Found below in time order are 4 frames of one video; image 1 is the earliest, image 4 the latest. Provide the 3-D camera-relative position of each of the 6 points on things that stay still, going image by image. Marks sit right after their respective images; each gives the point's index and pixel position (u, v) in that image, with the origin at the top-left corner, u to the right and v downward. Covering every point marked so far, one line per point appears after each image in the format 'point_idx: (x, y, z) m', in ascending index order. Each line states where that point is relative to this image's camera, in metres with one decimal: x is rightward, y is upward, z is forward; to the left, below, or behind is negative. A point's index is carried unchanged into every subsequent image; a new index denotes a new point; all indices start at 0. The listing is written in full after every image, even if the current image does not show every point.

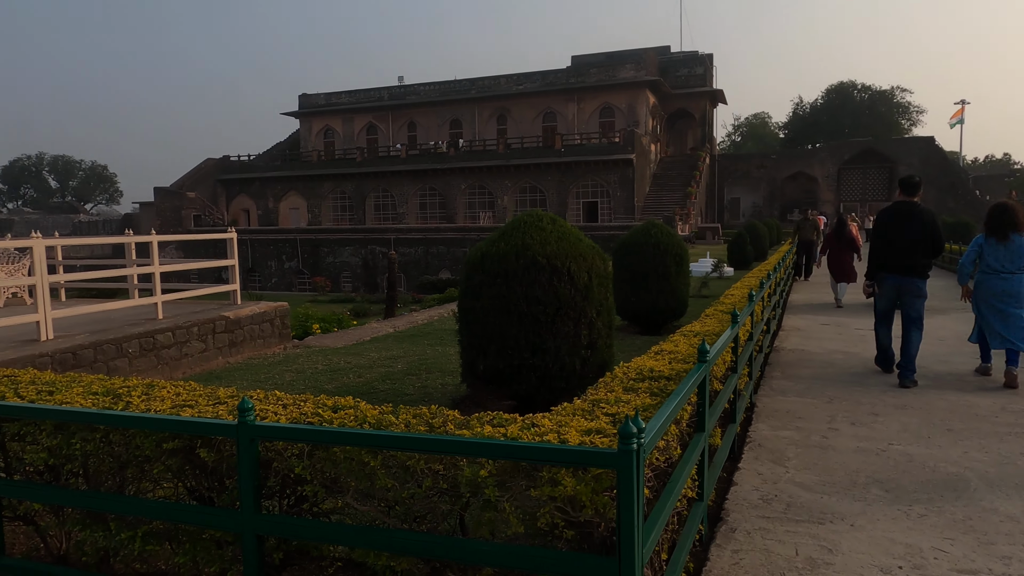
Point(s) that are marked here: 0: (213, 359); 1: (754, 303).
0: (-2.9, -0.7, +6.5) m
1: (+1.6, -0.1, +4.5) m
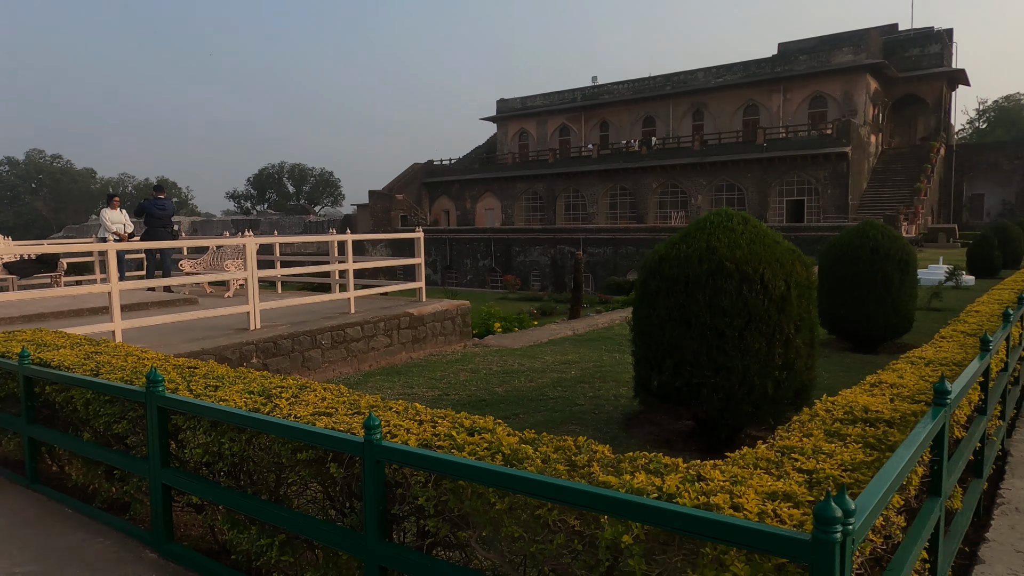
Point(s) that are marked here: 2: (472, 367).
0: (-1.2, -0.7, +6.8) m
1: (+2.7, -0.2, +3.6) m
2: (-0.4, -0.7, +6.3) m
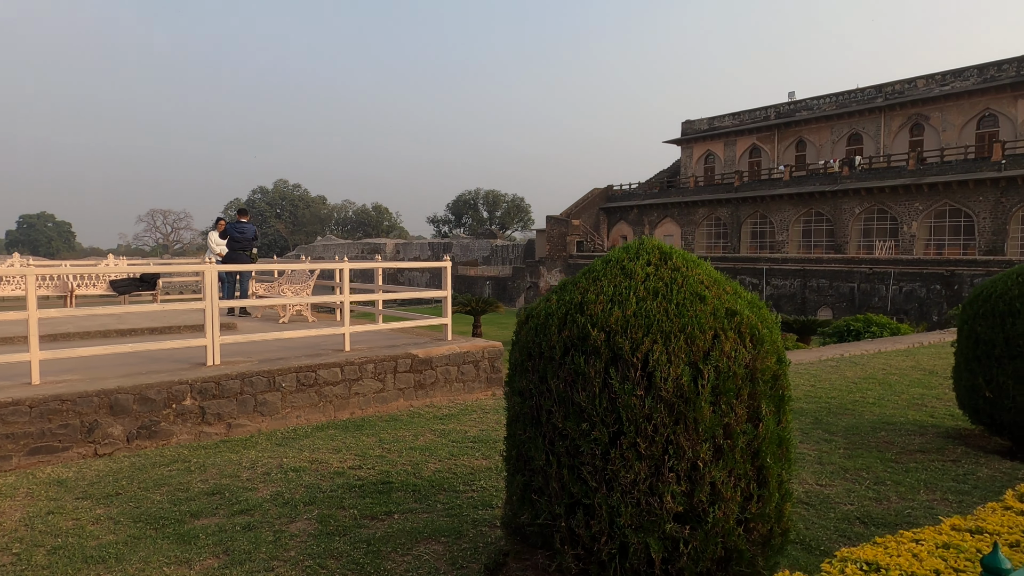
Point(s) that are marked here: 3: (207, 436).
0: (-1.1, -1.0, +5.9) m
1: (+1.7, -0.5, +1.7) m
2: (-0.5, -1.1, +5.1) m
3: (-2.2, -1.1, +4.9) m
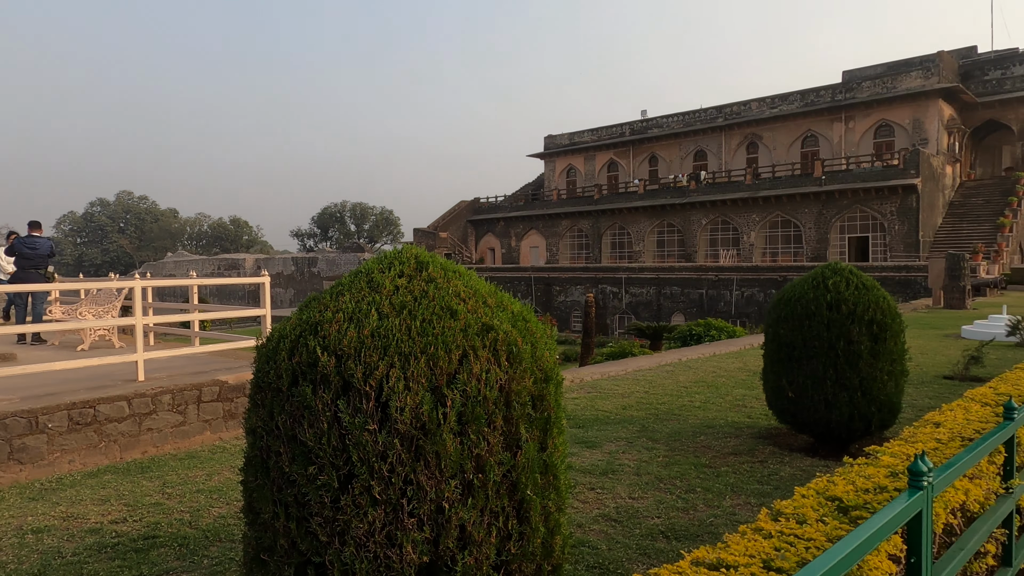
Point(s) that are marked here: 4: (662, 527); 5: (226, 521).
0: (-2.5, -1.2, +5.2) m
1: (+1.0, -0.5, +1.6) m
2: (-1.8, -1.2, +4.6) m
3: (-3.4, -1.2, +4.0) m
4: (+0.7, -1.2, +3.3) m
5: (-1.5, -1.2, +3.5) m
